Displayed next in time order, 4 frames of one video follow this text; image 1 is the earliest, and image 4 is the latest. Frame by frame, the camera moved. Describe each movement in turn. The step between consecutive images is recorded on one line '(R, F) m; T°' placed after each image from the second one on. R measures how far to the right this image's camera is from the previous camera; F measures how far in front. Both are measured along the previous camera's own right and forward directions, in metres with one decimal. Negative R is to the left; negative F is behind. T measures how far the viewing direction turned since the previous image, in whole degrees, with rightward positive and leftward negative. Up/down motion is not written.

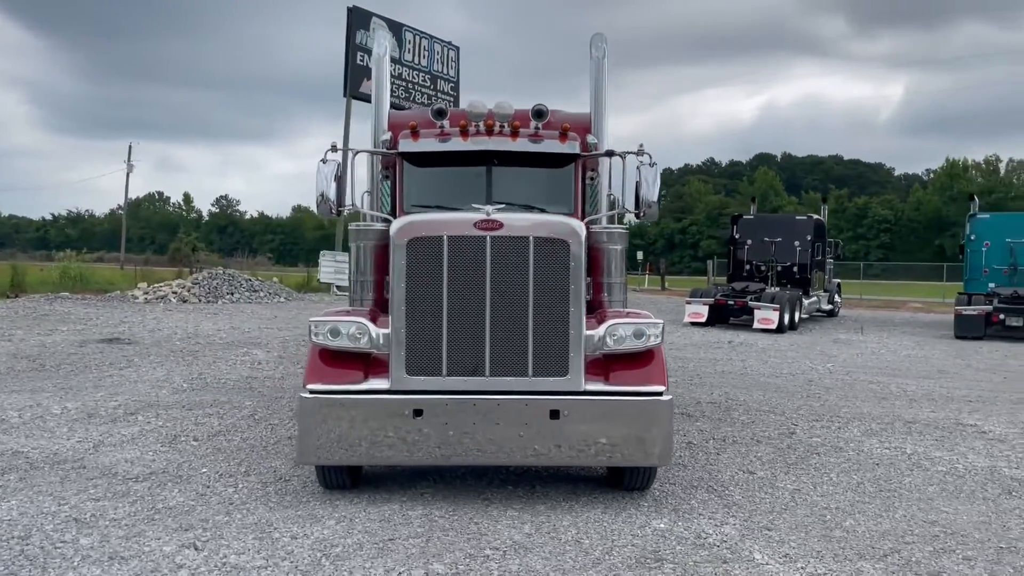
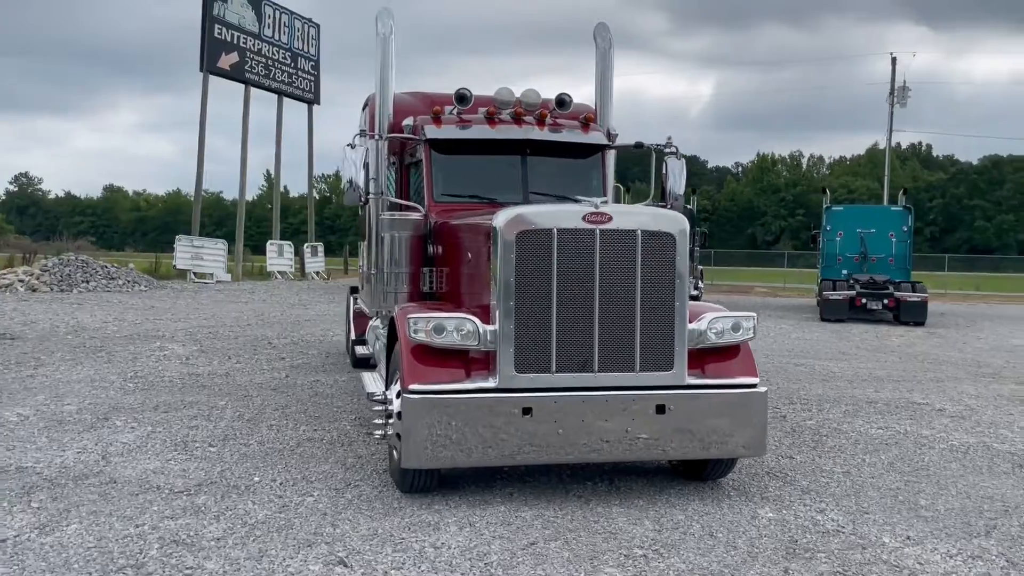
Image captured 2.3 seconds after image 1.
(-1.6, +0.3) m; +11°
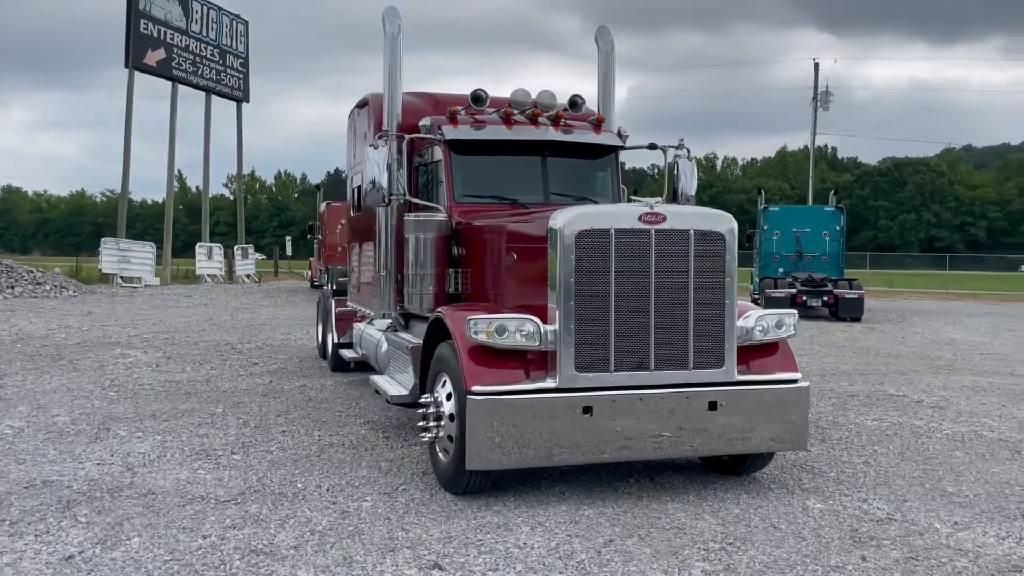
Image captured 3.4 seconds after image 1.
(-0.8, 0.0) m; +5°
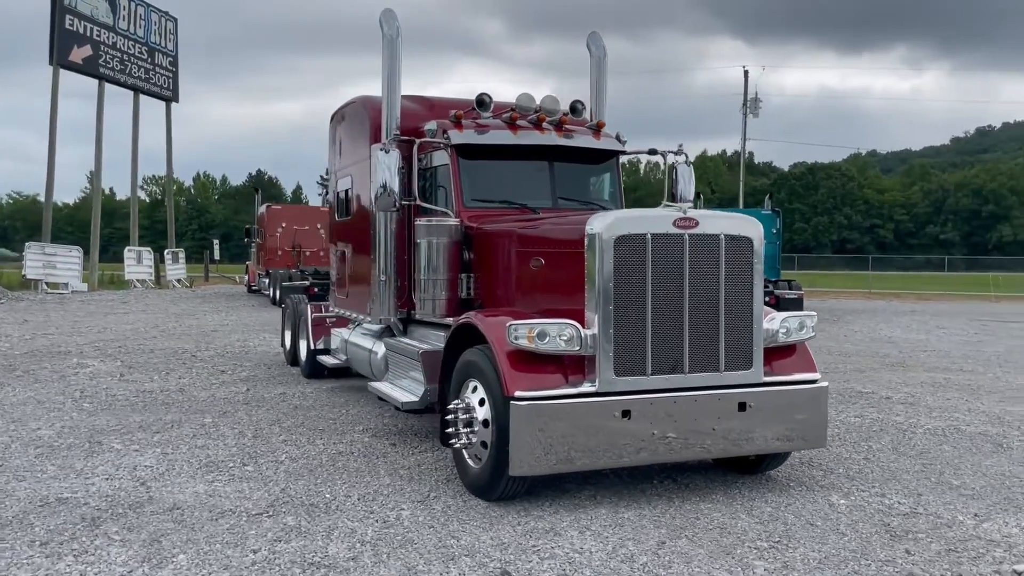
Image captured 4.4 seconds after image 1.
(-0.7, 0.0) m; +5°
